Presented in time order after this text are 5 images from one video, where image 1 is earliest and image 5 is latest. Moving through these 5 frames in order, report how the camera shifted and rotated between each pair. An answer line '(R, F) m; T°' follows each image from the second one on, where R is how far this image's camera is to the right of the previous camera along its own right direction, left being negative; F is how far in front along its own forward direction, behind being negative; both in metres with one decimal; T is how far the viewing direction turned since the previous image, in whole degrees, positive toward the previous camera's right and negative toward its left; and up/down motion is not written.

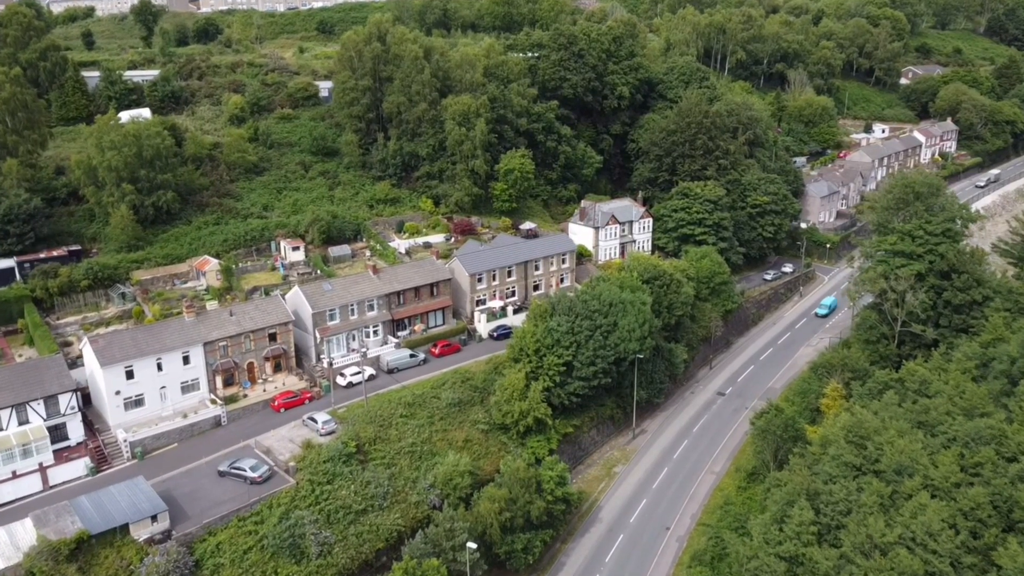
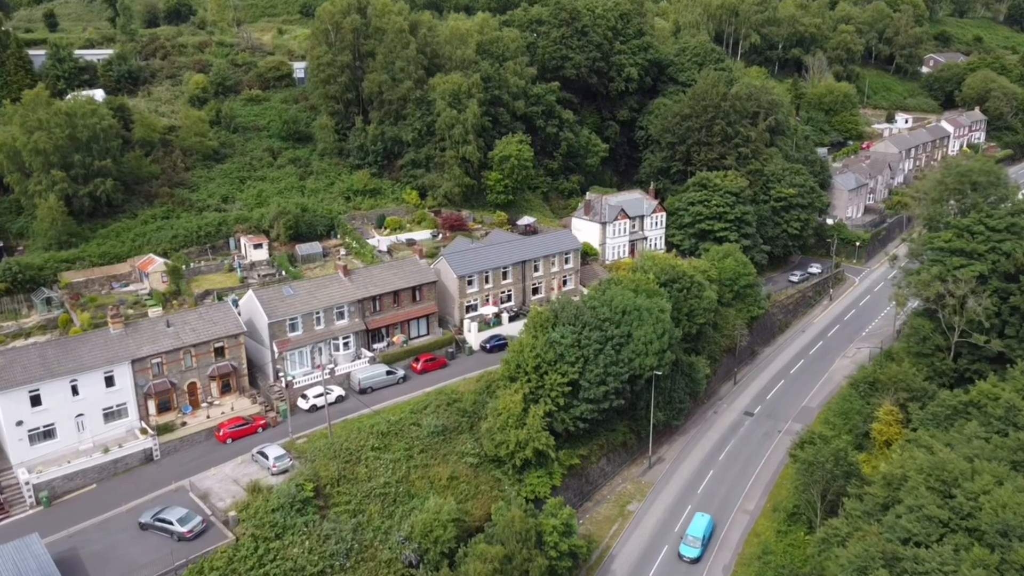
(+0.1, +7.4) m; 0°
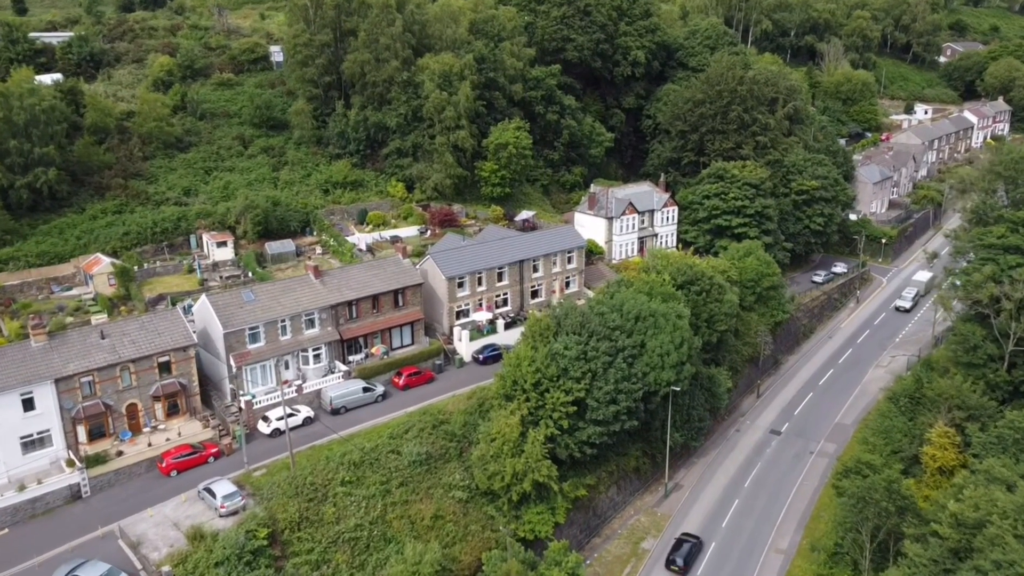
(+0.2, +5.4) m; 0°
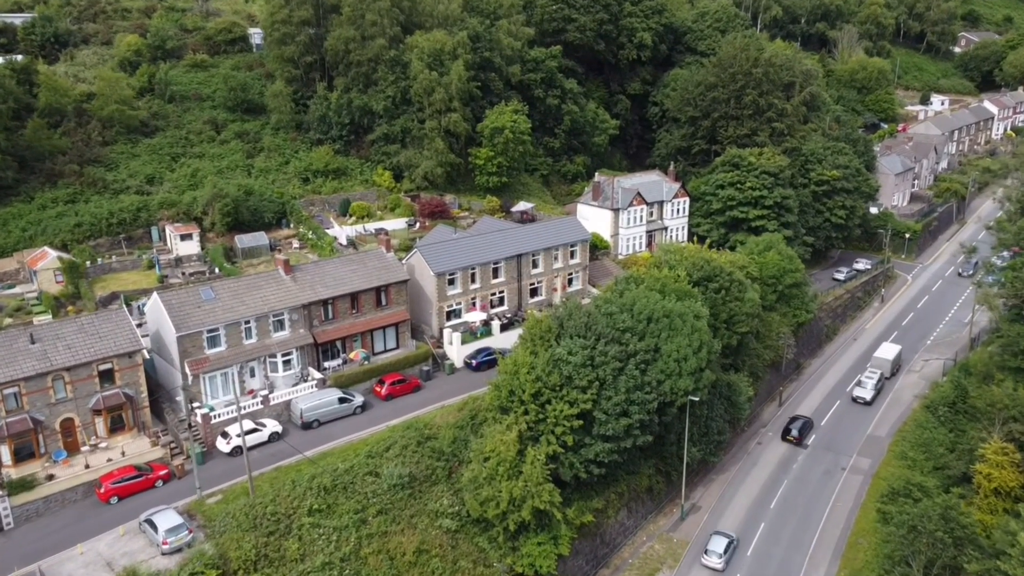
(+0.1, +4.3) m; 0°
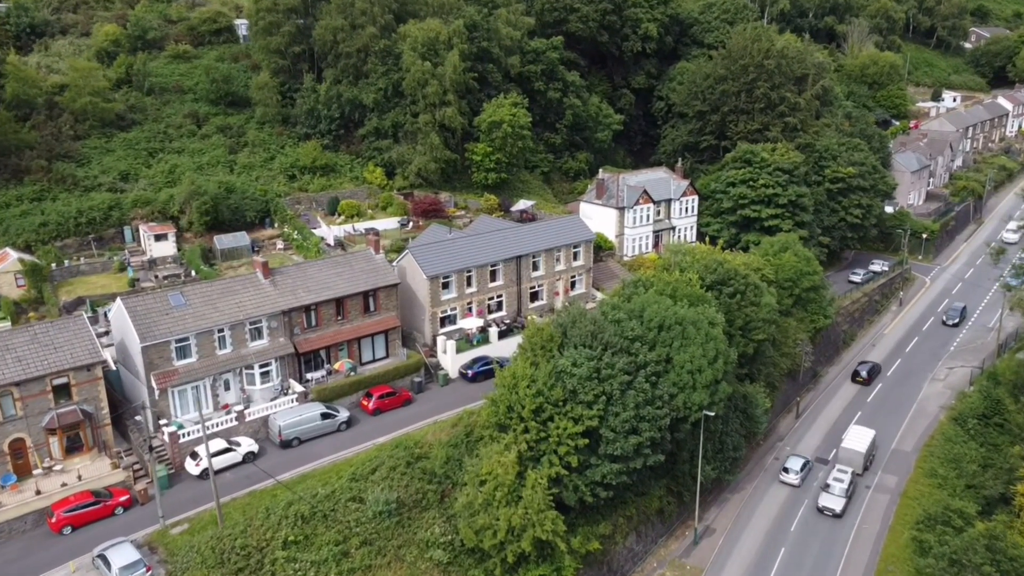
(0.0, +2.6) m; 0°
